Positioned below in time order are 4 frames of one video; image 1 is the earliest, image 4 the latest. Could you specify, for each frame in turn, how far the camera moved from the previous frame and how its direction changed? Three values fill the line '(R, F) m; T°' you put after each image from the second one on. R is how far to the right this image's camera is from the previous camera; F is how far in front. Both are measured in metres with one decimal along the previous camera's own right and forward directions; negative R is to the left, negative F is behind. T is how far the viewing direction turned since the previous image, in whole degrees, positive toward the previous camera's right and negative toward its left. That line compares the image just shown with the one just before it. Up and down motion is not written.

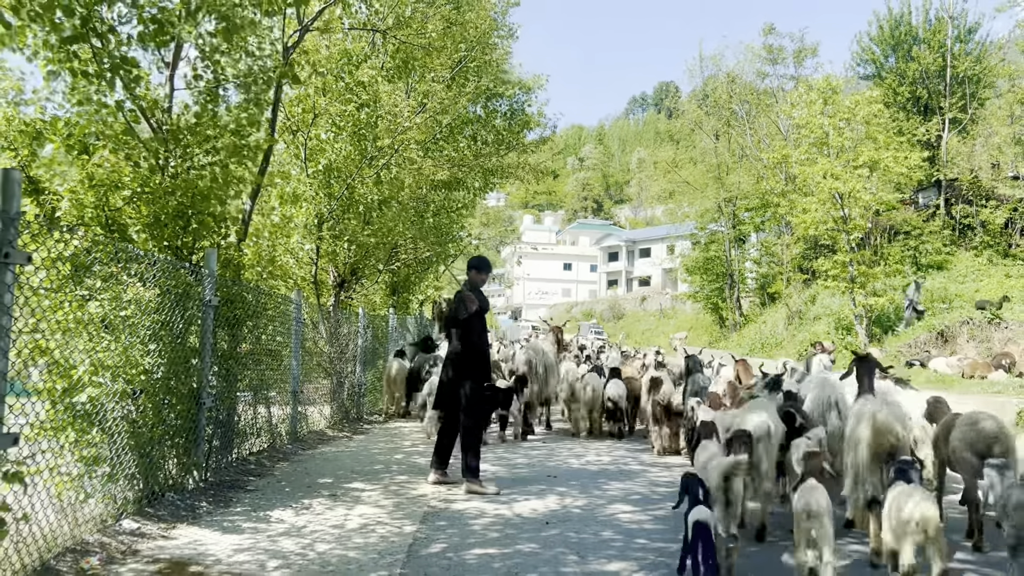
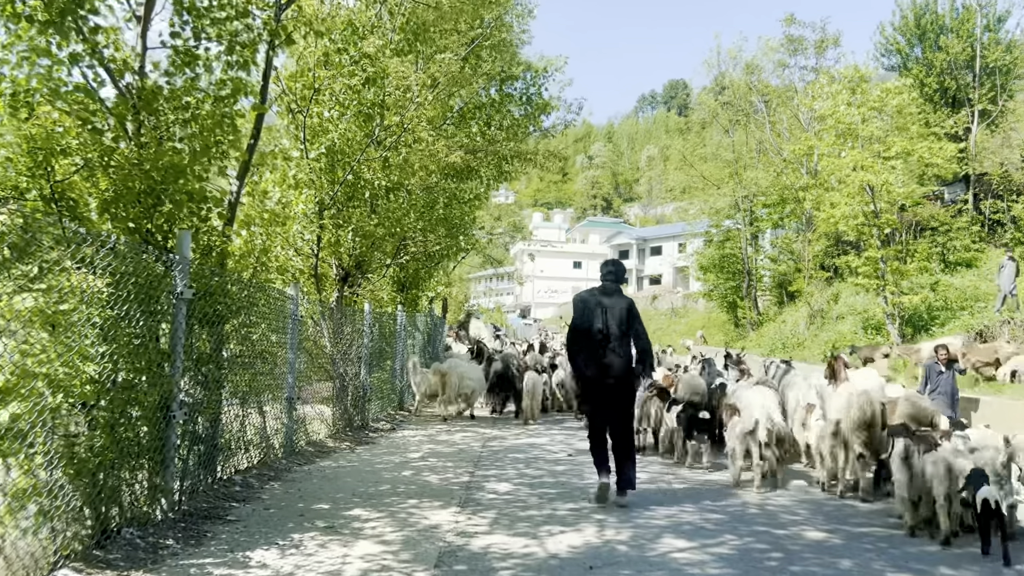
(-0.2, +1.1) m; -1°
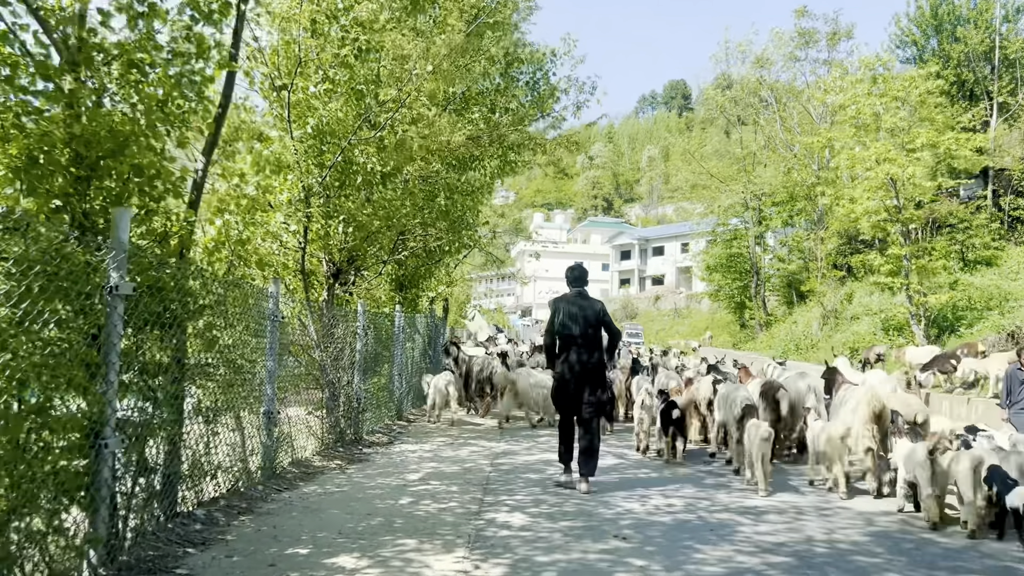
(-0.1, +1.2) m; 0°
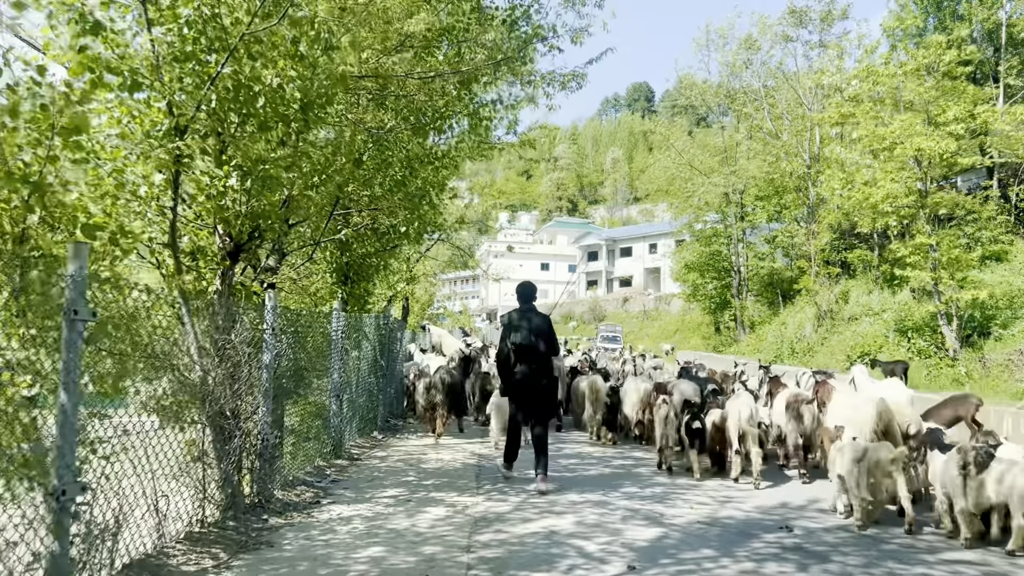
(-0.2, +3.2) m; +2°
